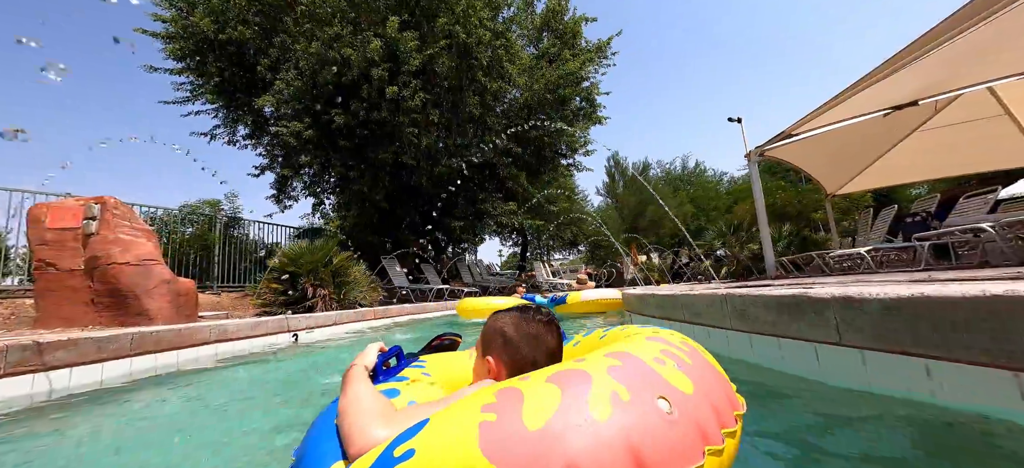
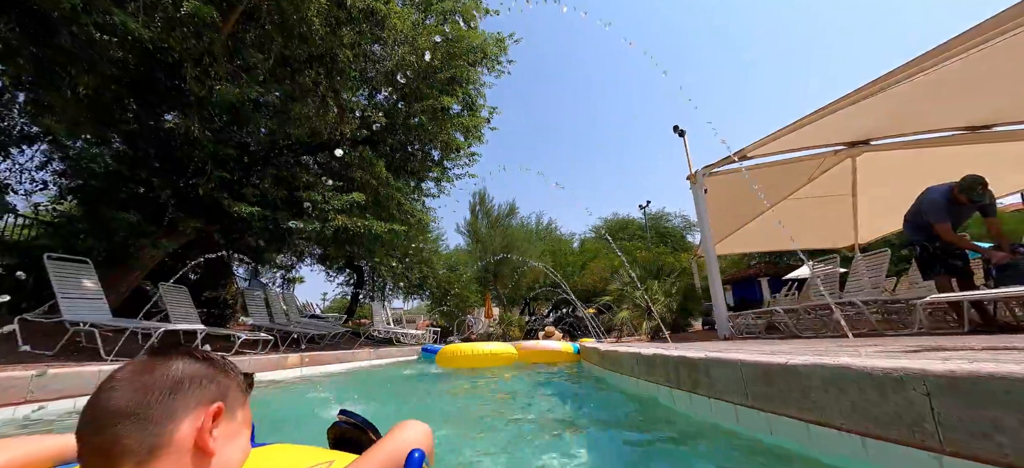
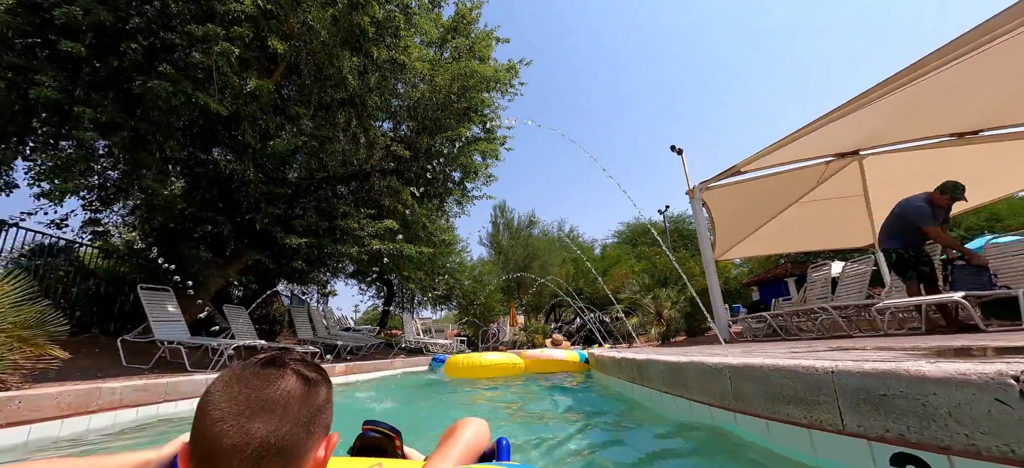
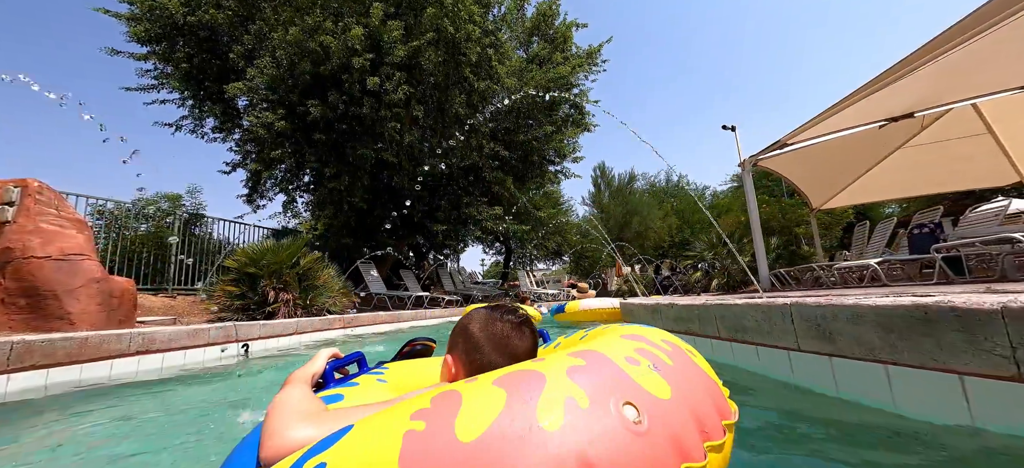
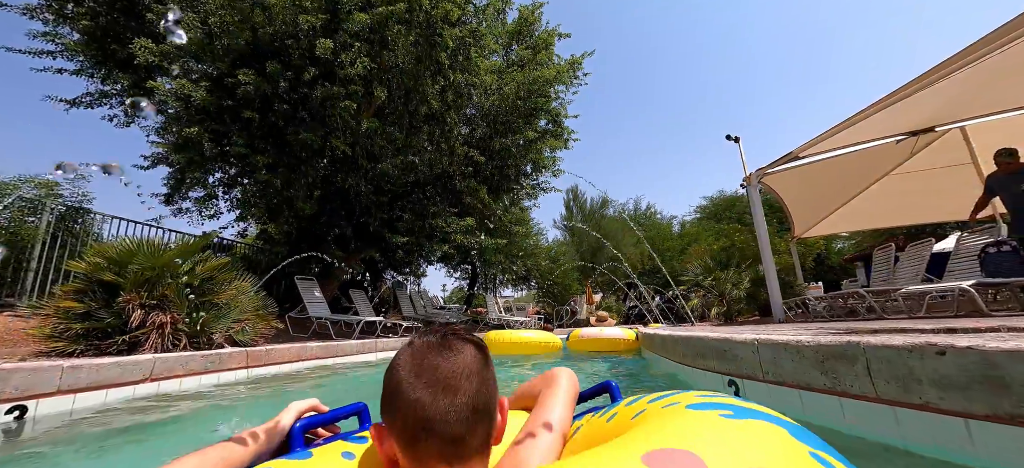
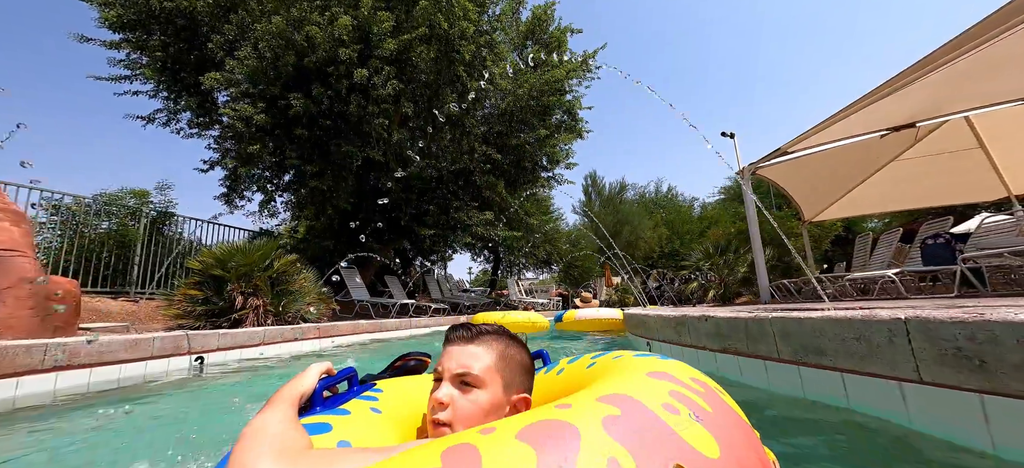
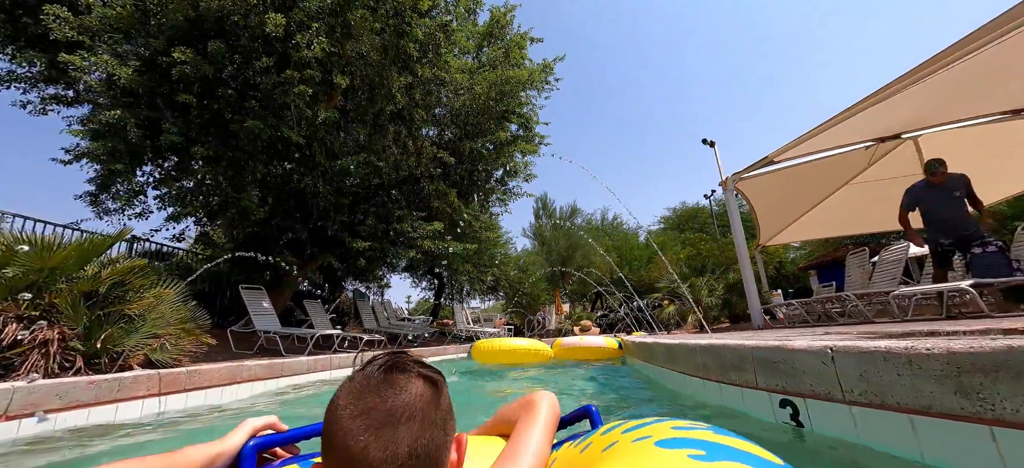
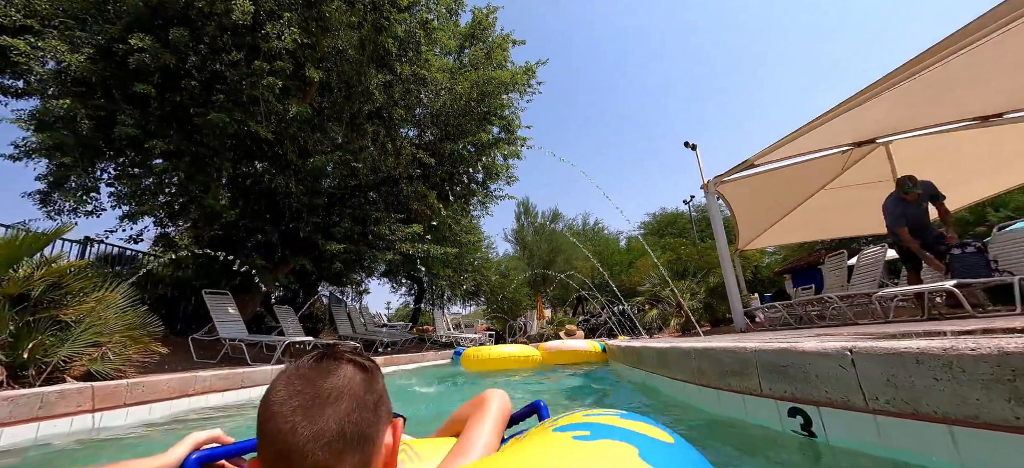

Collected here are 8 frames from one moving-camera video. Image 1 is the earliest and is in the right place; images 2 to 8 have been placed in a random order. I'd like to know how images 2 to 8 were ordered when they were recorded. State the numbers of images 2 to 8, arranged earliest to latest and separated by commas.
4, 6, 5, 7, 8, 3, 2
